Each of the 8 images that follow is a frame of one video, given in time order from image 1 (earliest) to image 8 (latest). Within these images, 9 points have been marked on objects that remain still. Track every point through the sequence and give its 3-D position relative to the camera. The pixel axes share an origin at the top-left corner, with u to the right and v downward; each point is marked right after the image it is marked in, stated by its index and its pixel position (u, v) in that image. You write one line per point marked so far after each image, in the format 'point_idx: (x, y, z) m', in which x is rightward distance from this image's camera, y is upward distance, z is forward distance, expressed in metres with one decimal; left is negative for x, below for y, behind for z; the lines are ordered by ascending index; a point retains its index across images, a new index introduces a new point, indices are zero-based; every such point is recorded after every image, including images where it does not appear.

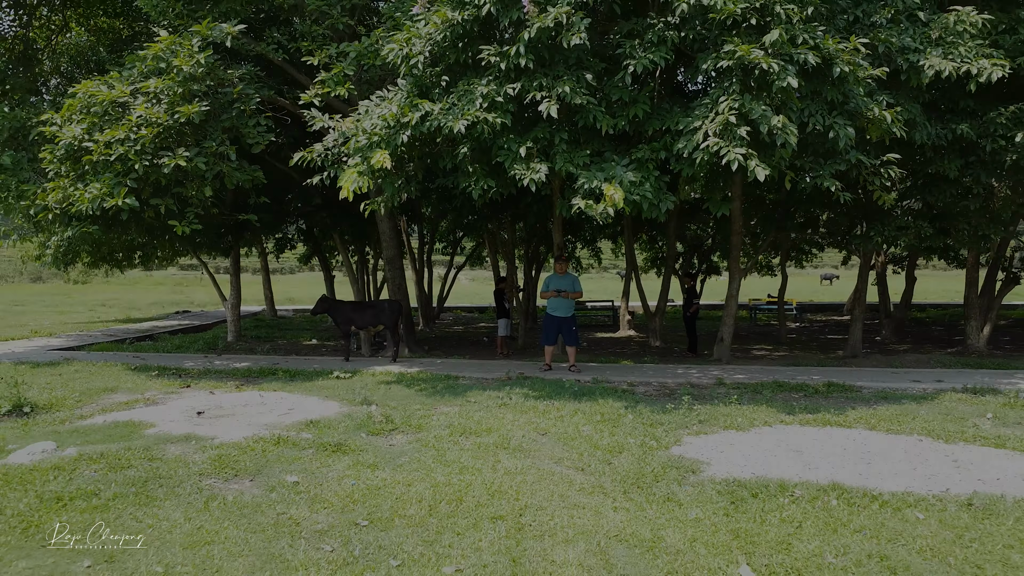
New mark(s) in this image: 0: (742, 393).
0: (+1.5, -0.7, +5.8) m
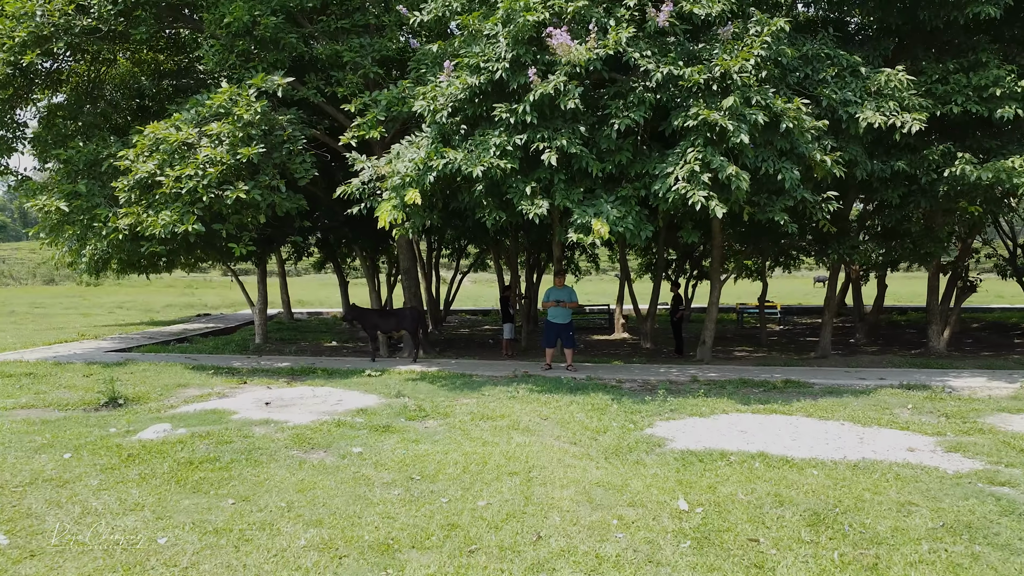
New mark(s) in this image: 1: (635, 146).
0: (+1.6, -0.8, +6.9) m
1: (+0.9, +1.0, +6.5) m
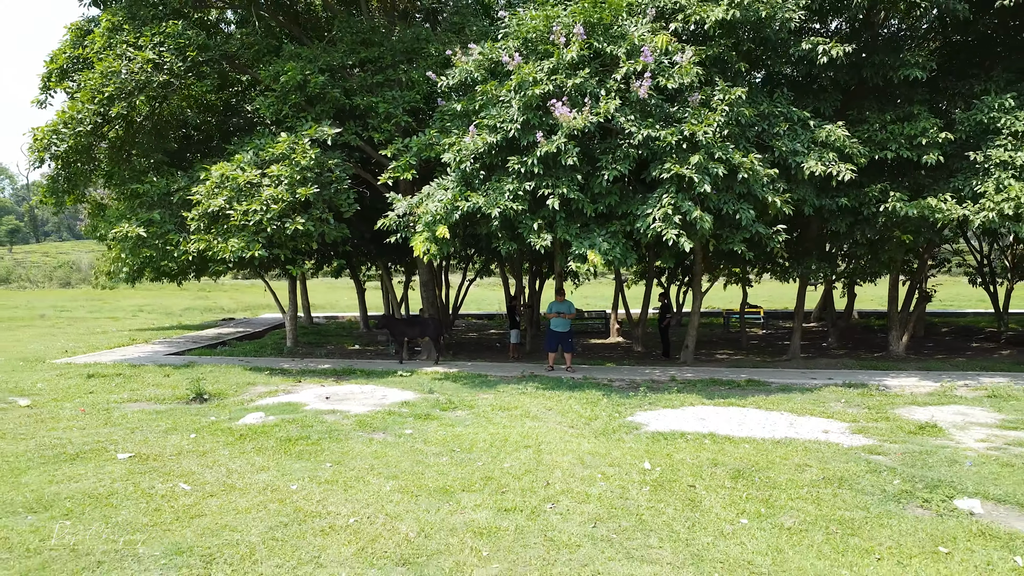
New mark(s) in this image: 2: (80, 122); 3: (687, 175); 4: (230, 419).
0: (+1.6, -0.9, +8.4) m
1: (+1.0, +0.9, +8.0) m
2: (-4.6, +1.8, +9.4) m
3: (+1.4, +0.9, +7.1) m
4: (-2.1, -1.0, +6.5) m
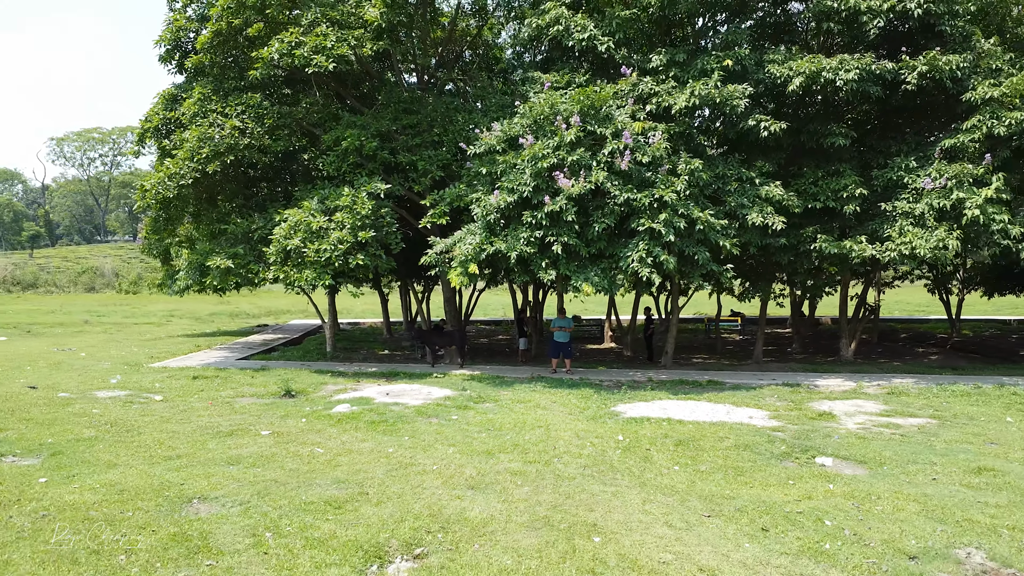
0: (+1.8, -1.2, +10.9) m
1: (+1.1, +0.6, +10.4) m
2: (-4.4, +1.5, +11.9) m
3: (+1.6, +0.7, +9.6) m
4: (-1.9, -1.2, +9.0) m
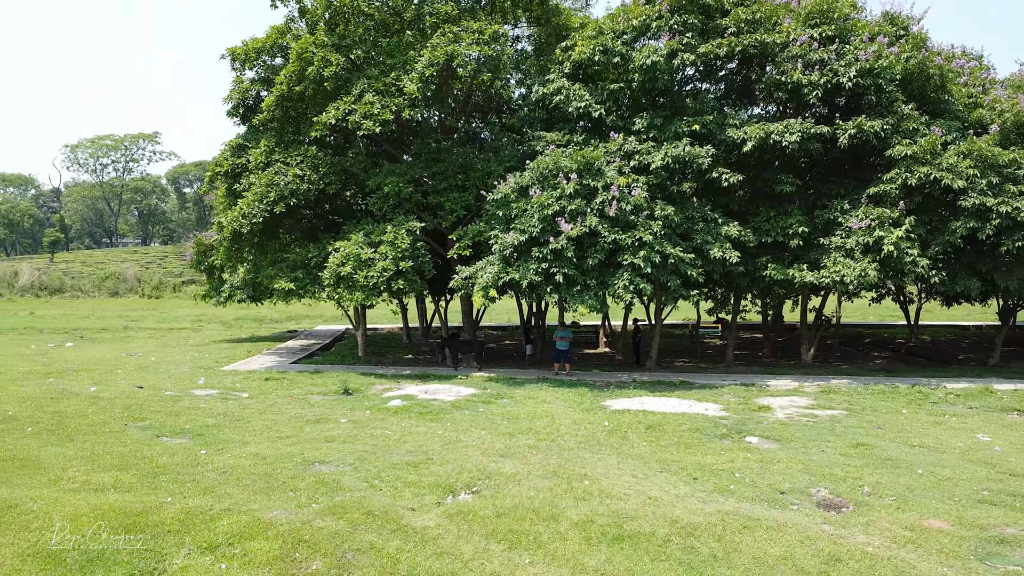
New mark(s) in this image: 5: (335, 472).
0: (+2.0, -1.5, +13.6) m
1: (+1.3, +0.3, +13.1) m
2: (-4.3, +1.2, +14.5) m
3: (+1.7, +0.4, +12.3) m
4: (-1.7, -1.5, +11.6) m
5: (-1.6, -1.6, +7.9) m
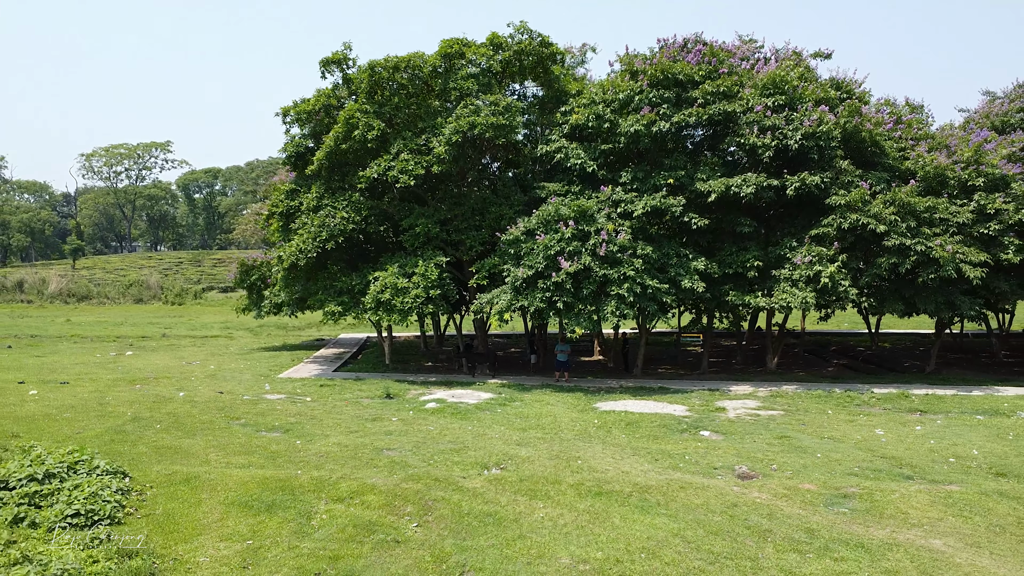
0: (+2.1, -1.9, +16.7) m
1: (+1.5, -0.1, +16.3) m
2: (-4.1, +0.8, +17.7) m
3: (+1.9, -0.1, +15.4) m
4: (-1.5, -2.0, +14.8) m
5: (-1.4, -2.1, +11.0) m
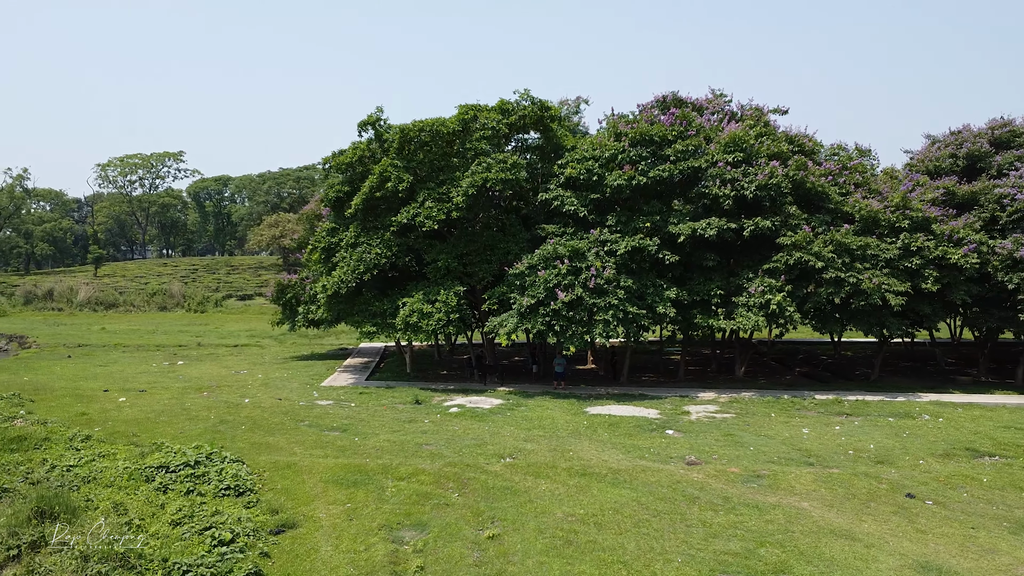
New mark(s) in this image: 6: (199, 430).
0: (+2.3, -2.5, +20.4) m
1: (+1.6, -0.7, +19.9) m
2: (-4.0, +0.2, +21.3) m
3: (+2.0, -0.7, +19.1) m
4: (-1.4, -2.5, +18.4) m
5: (-1.2, -2.6, +14.6) m
6: (-5.8, -2.6, +16.4) m
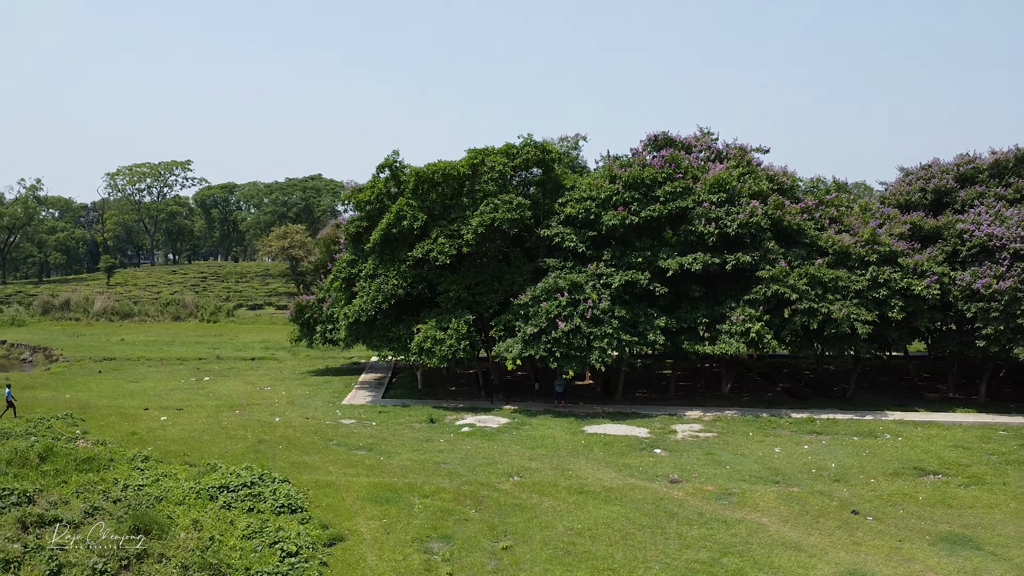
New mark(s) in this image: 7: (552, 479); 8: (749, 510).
0: (+2.4, -3.2, +22.5) m
1: (+1.7, -1.4, +22.0) m
2: (-3.8, -0.6, +23.4) m
3: (+2.2, -1.4, +21.2) m
4: (-1.3, -3.3, +20.5) m
5: (-1.1, -3.4, +16.8) m
6: (-5.6, -3.4, +18.6) m
7: (+0.7, -3.3, +15.5) m
8: (+3.6, -3.3, +13.4) m
